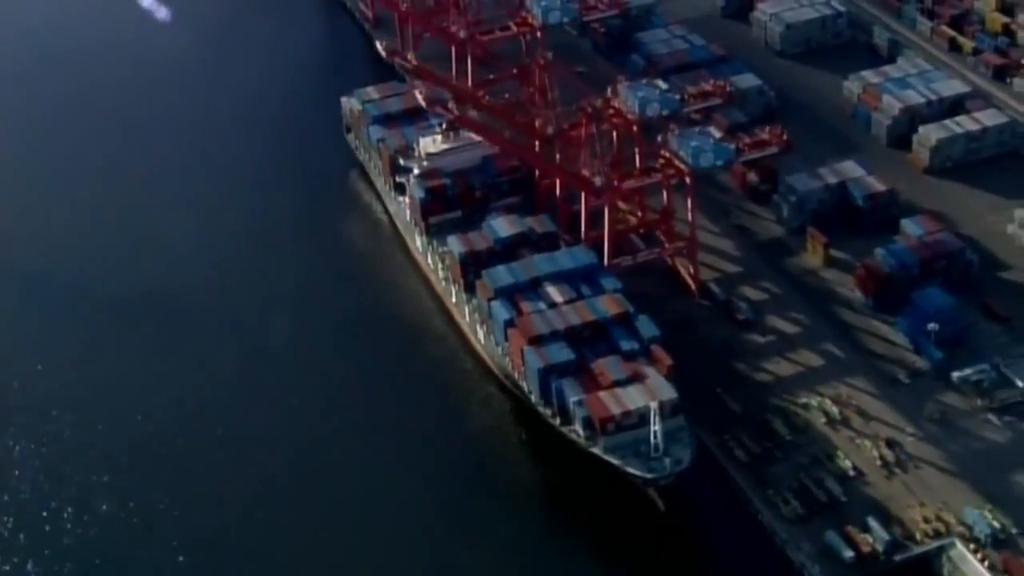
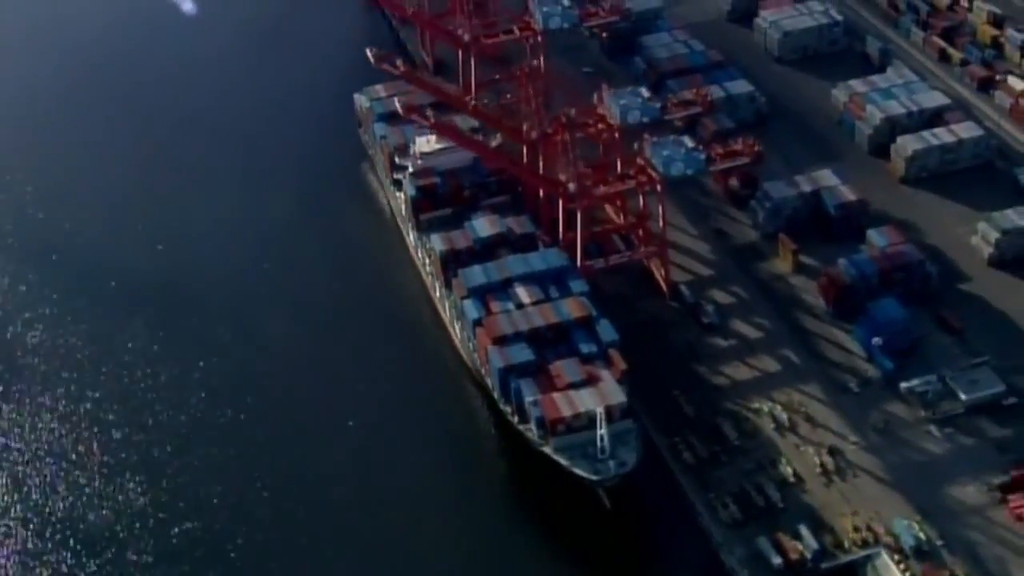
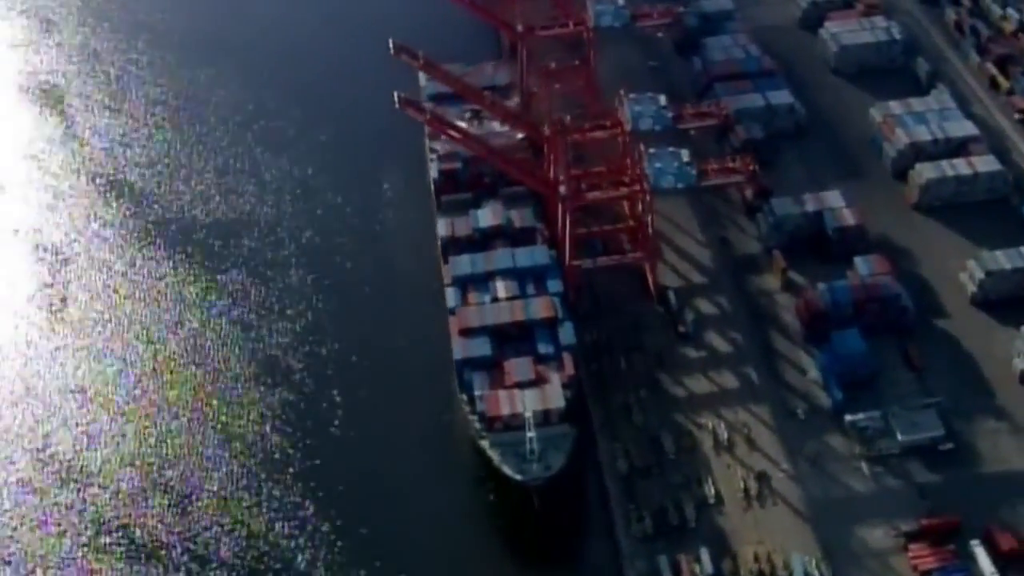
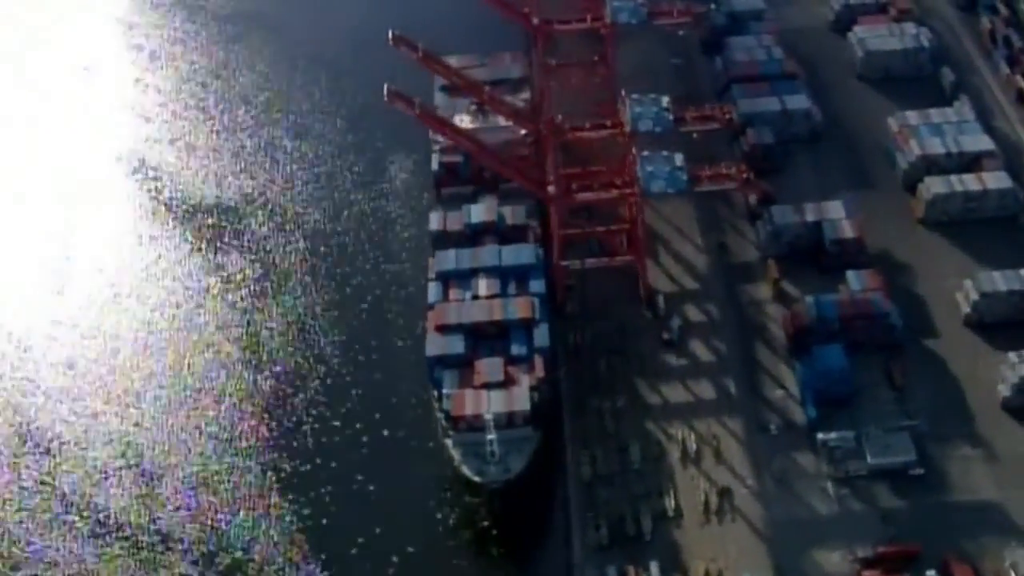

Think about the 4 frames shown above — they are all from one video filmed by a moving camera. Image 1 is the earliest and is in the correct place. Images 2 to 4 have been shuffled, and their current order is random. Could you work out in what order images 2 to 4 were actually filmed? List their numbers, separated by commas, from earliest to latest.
2, 3, 4
